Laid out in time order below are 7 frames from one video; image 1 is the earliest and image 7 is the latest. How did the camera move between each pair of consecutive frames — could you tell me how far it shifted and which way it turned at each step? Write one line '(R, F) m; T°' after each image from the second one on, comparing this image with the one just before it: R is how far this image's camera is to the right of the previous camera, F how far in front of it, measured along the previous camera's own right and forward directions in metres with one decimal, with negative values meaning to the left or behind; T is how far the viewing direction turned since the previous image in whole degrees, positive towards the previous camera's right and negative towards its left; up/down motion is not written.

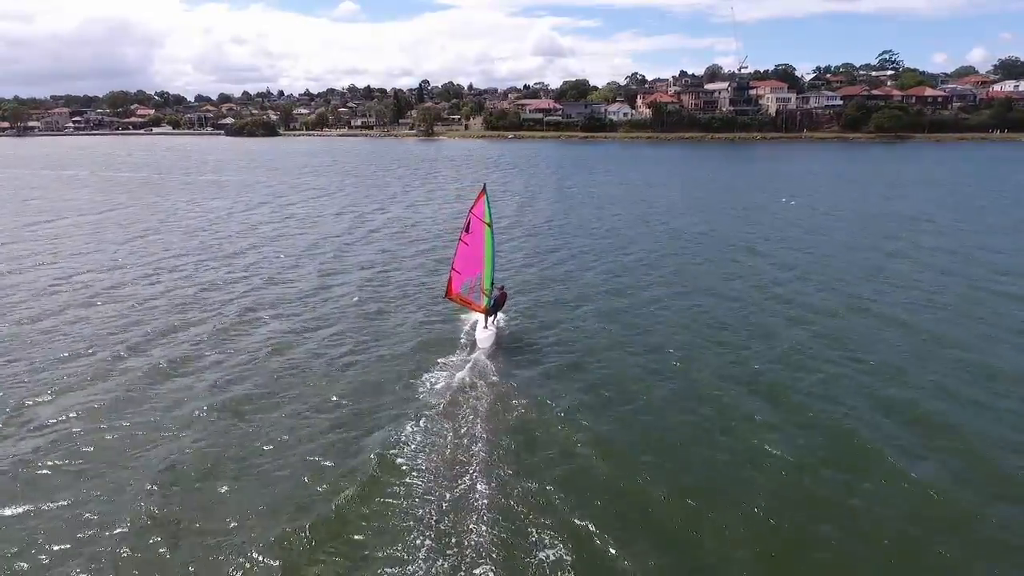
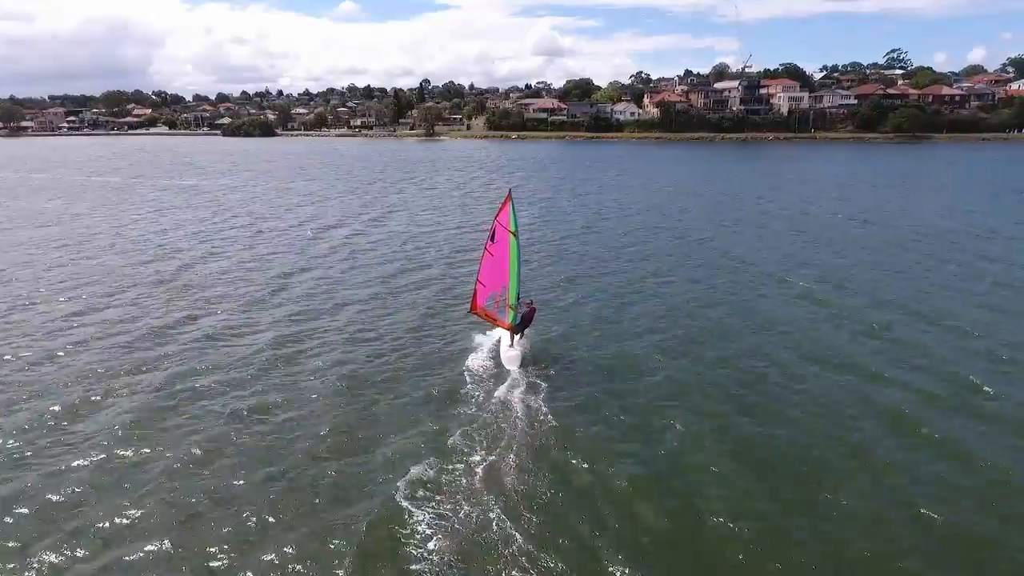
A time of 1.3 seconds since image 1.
(-0.6, +4.4) m; 0°
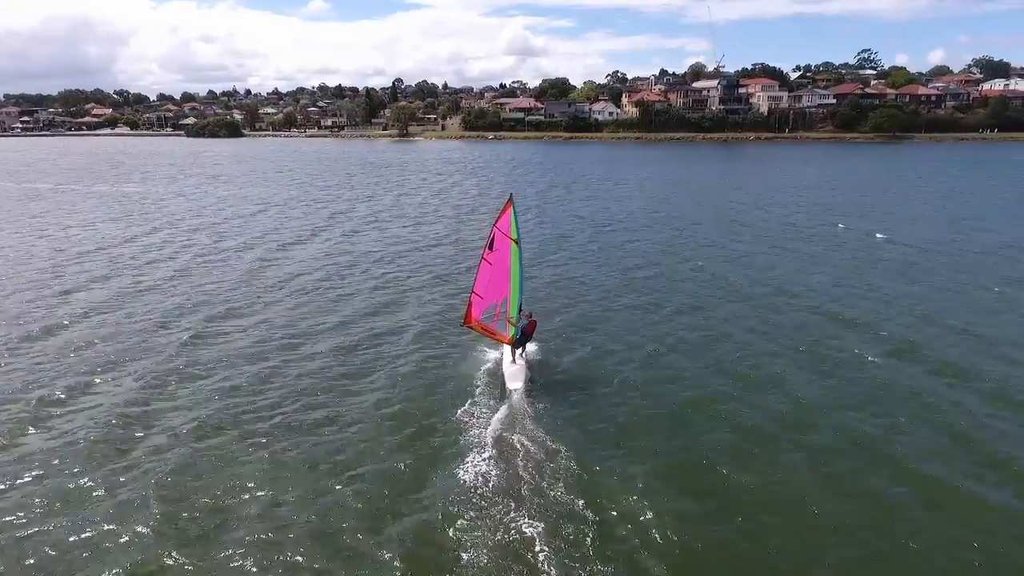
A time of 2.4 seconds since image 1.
(-0.5, +3.9) m; +2°
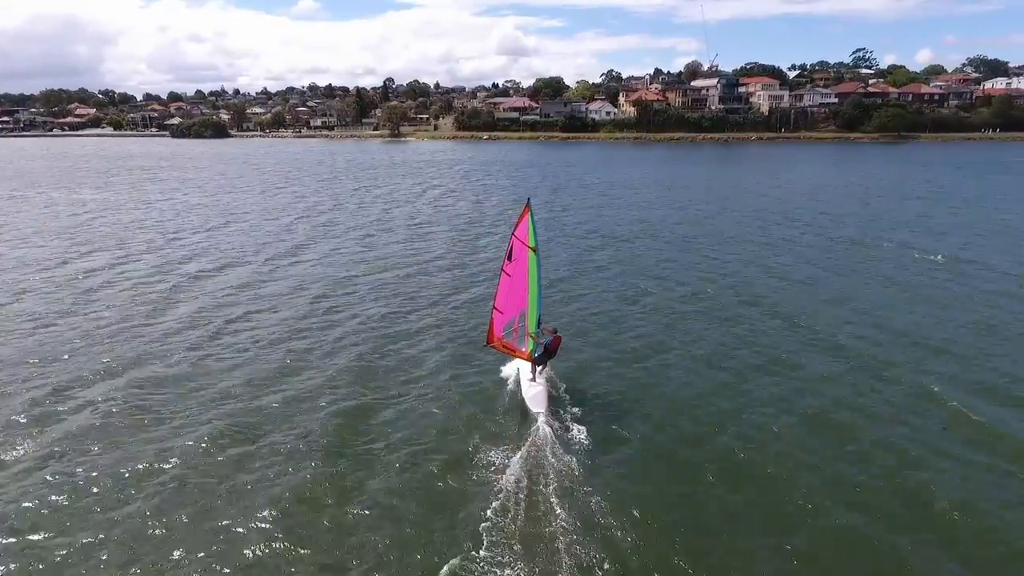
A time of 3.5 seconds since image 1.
(-0.7, +3.9) m; +1°
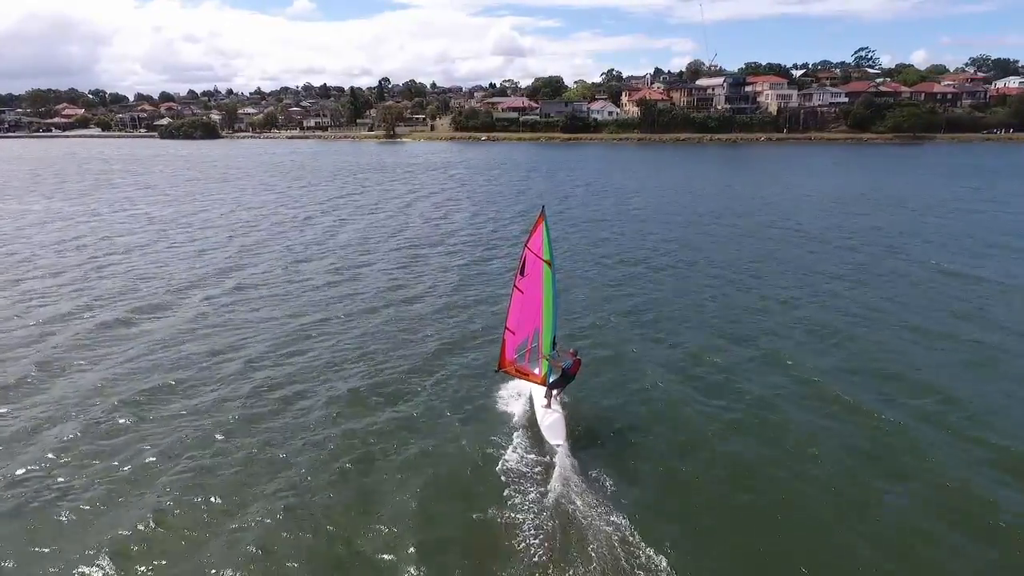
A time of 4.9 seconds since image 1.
(-0.7, +4.7) m; 0°
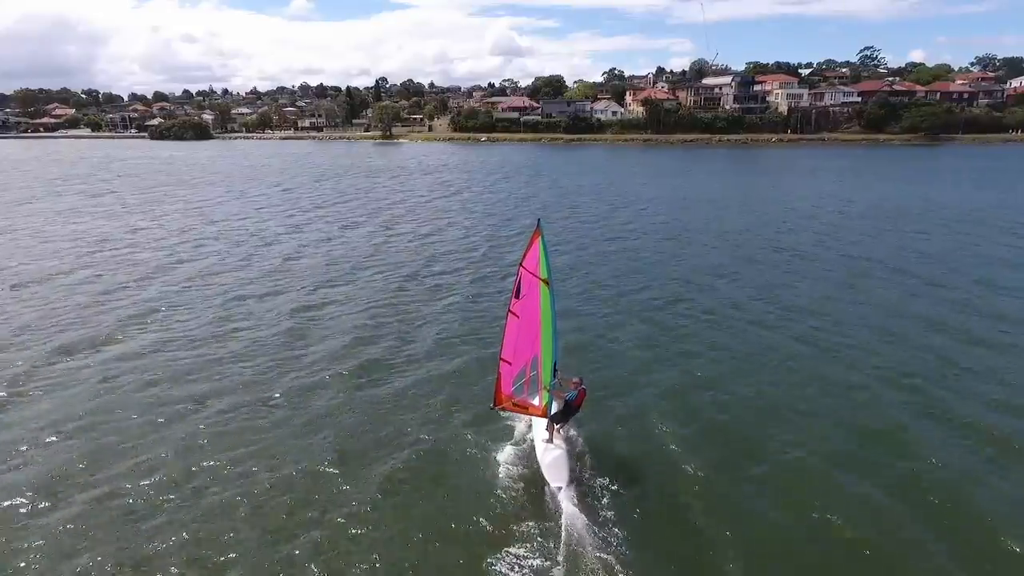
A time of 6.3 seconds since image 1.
(-0.5, +4.7) m; 0°
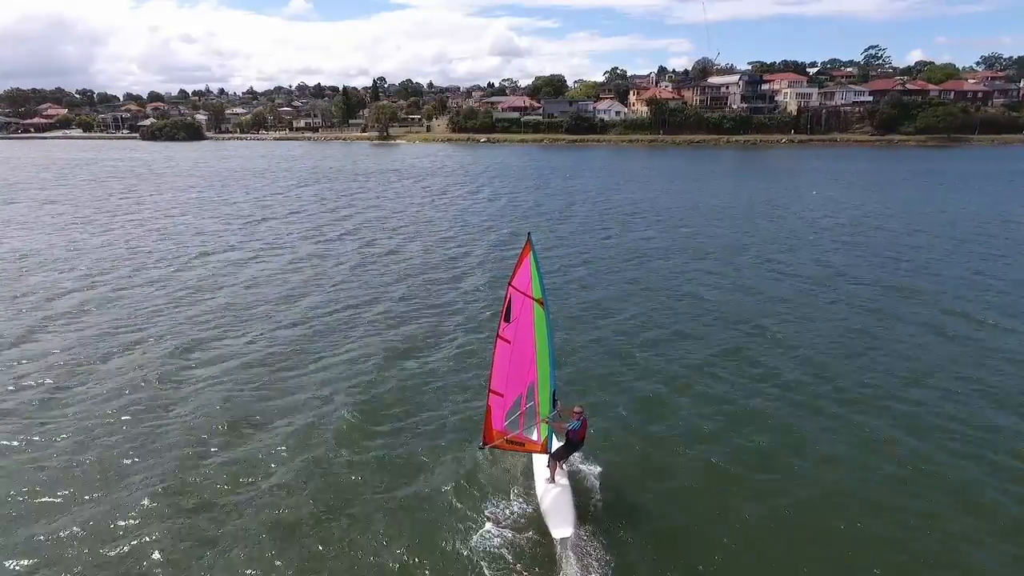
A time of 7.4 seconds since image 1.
(-0.3, +4.0) m; 0°
